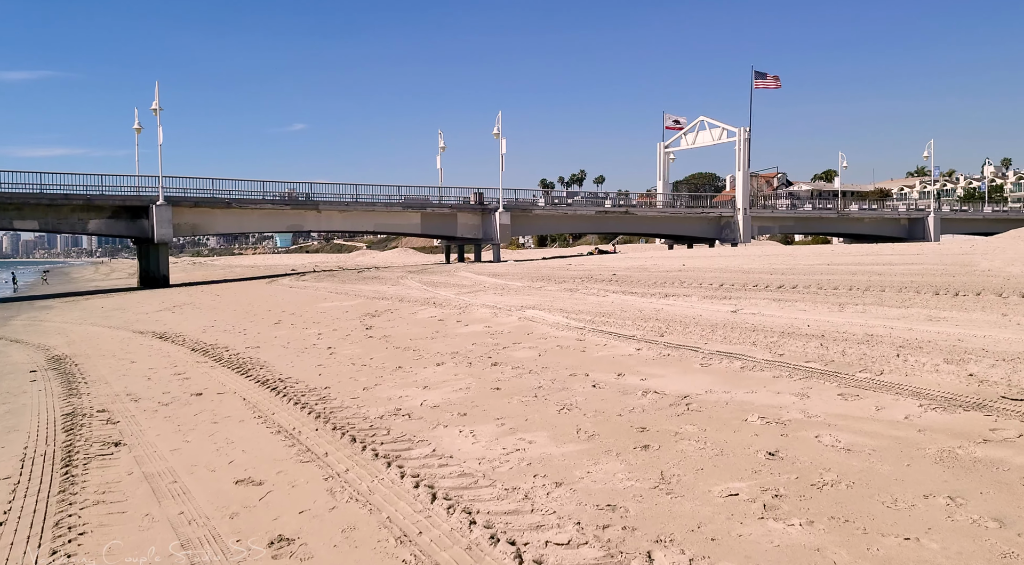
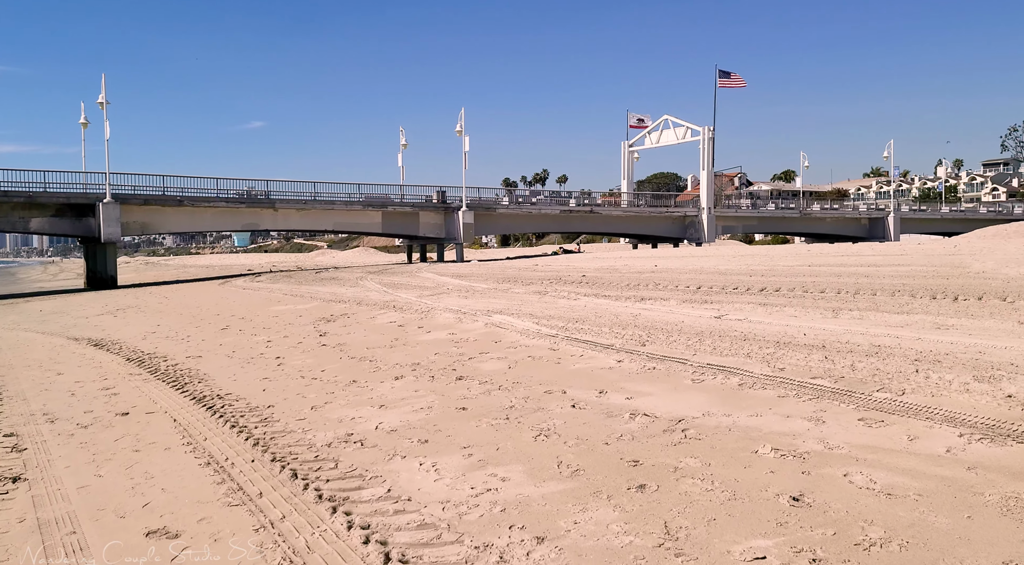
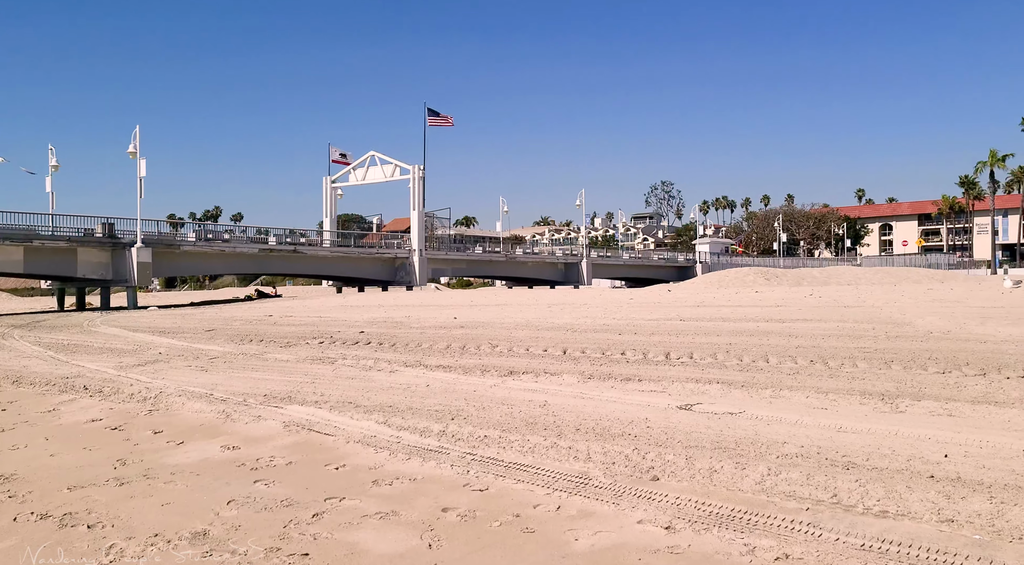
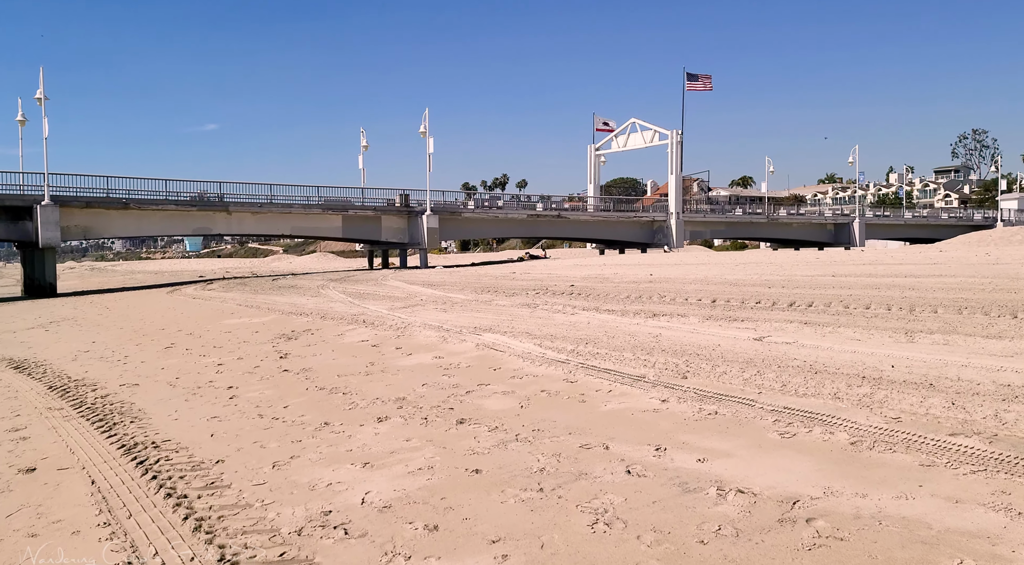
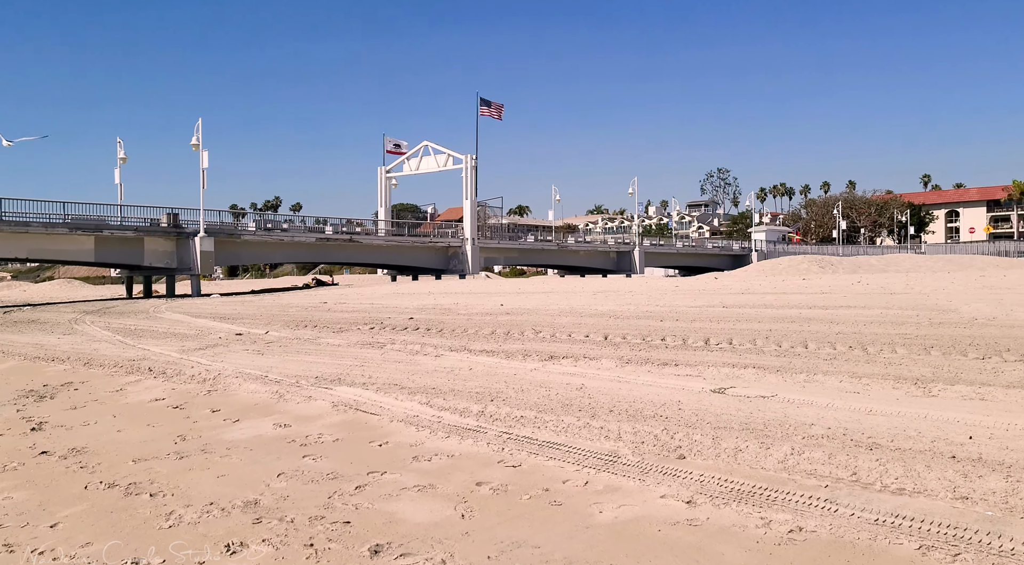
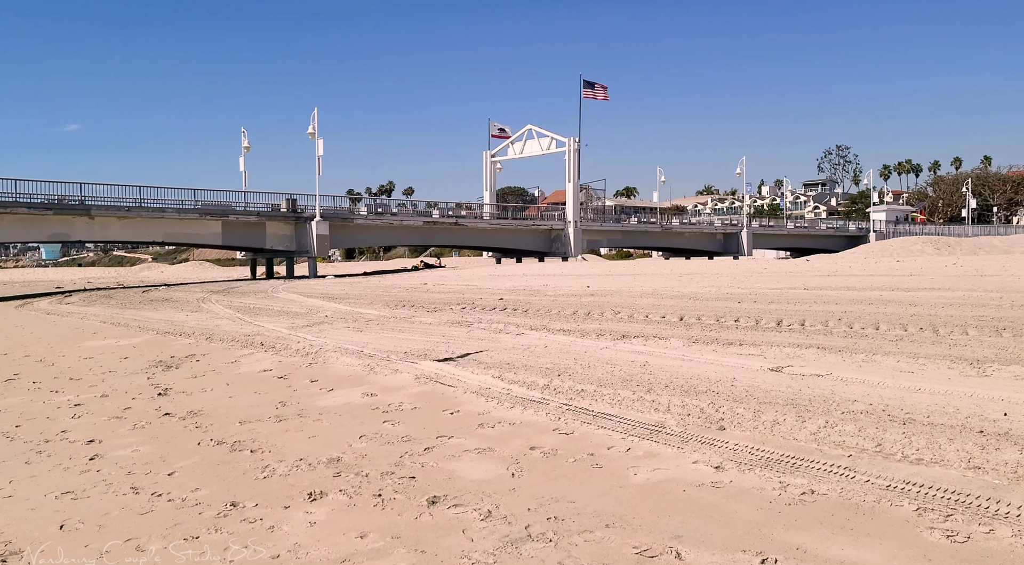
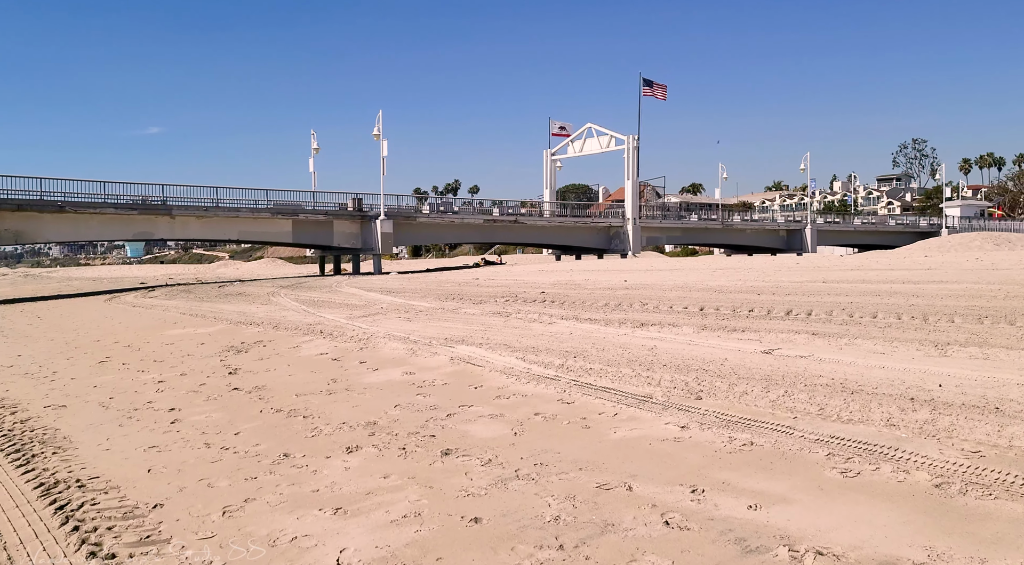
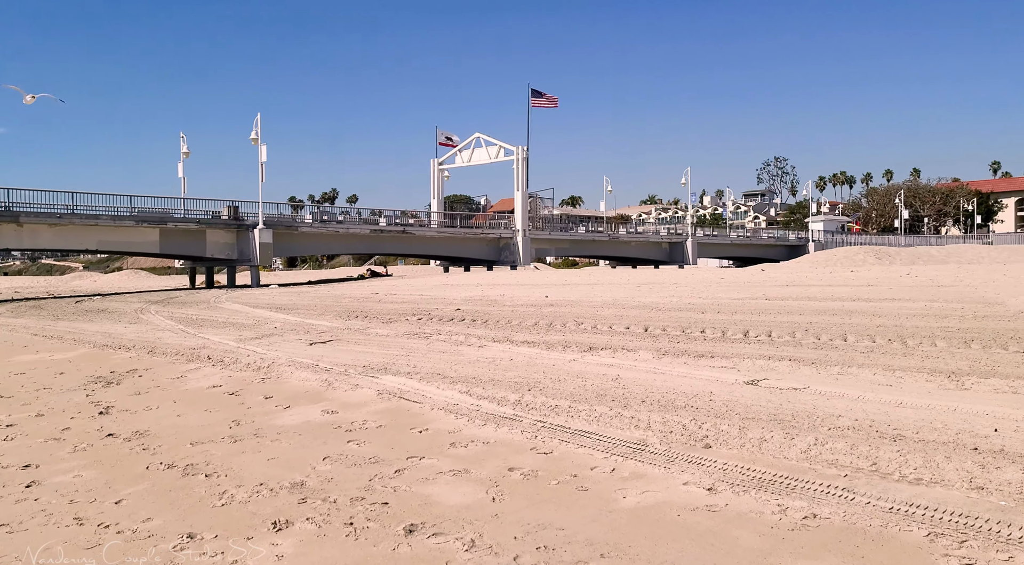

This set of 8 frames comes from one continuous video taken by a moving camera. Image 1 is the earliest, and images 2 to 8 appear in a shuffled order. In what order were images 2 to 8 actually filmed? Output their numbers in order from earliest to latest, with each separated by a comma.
2, 4, 7, 6, 8, 5, 3
